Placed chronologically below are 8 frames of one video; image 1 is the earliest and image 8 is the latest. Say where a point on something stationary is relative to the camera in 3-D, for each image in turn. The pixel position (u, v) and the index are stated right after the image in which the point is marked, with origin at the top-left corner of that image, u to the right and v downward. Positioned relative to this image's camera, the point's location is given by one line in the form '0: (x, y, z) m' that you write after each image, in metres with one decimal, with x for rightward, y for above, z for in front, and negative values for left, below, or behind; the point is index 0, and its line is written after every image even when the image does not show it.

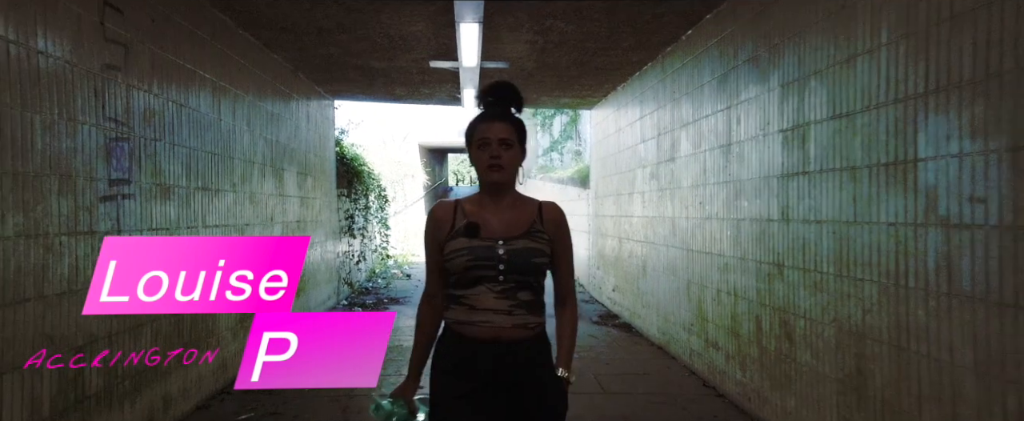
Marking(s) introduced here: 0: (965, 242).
0: (+1.8, -0.1, +2.1) m
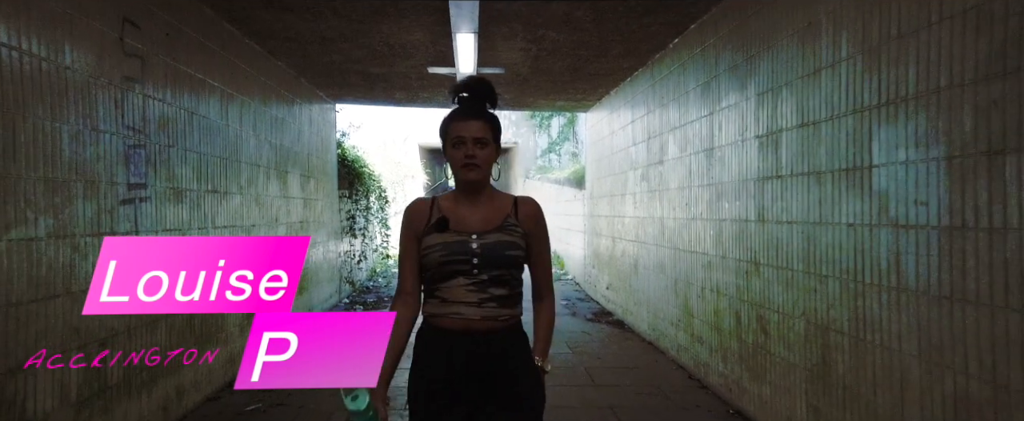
0: (+1.7, -0.1, +2.3) m
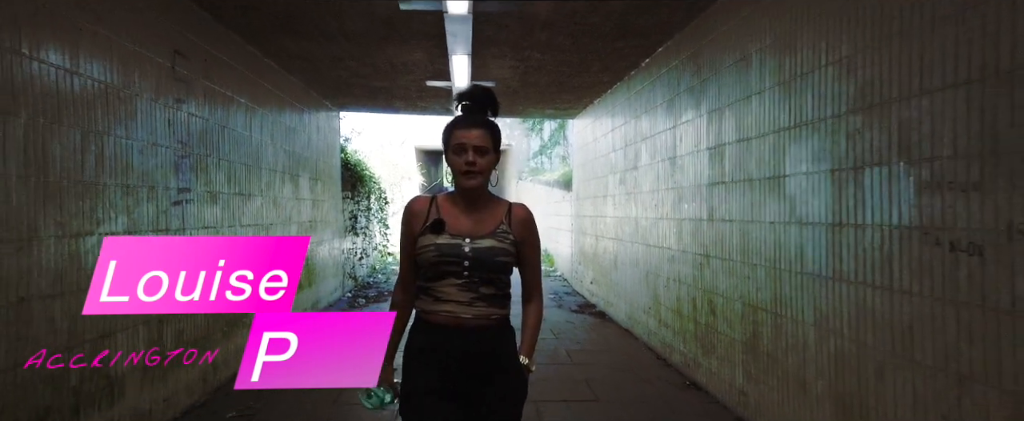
0: (+1.6, -0.1, +3.0) m
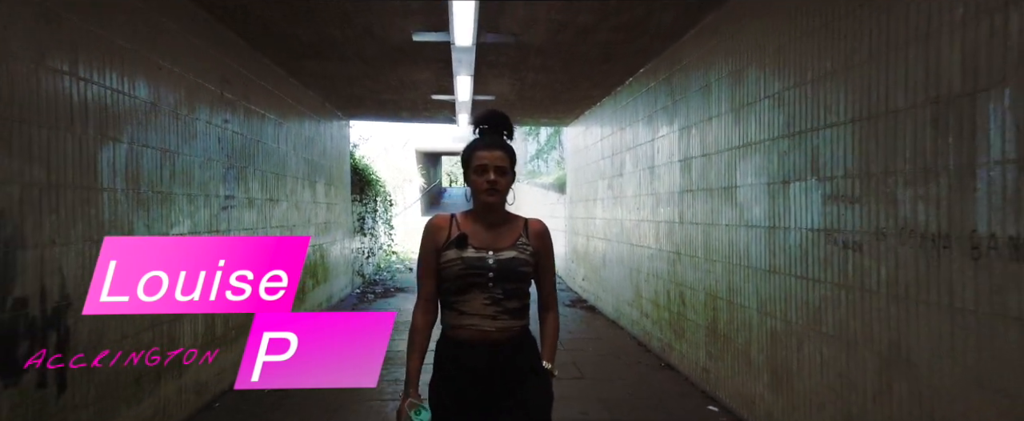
0: (+1.6, -0.2, +3.6) m
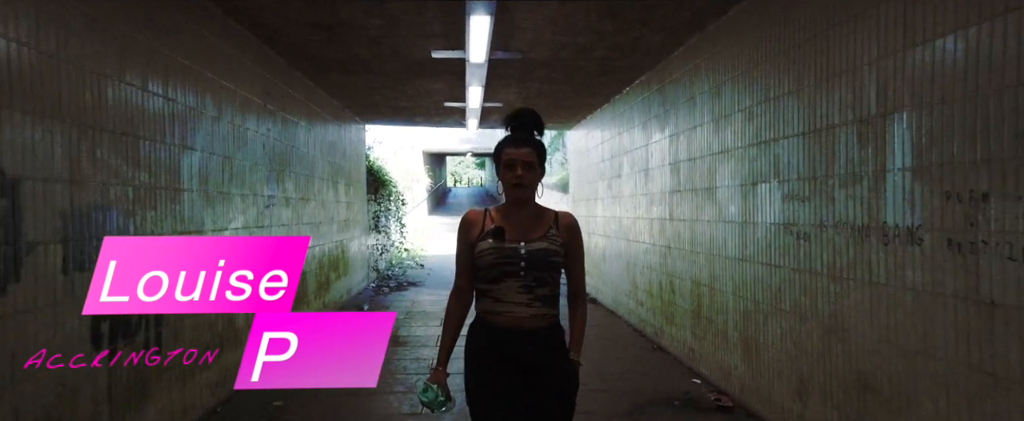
0: (+1.7, -0.1, +4.2) m
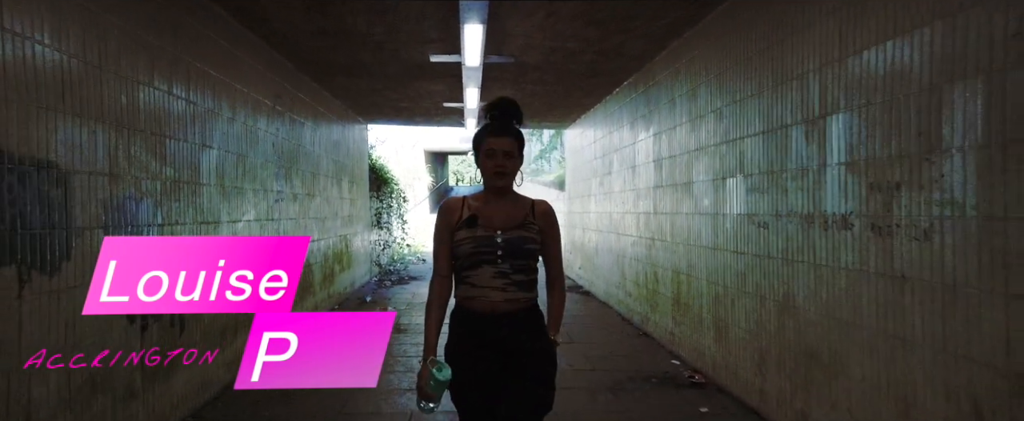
0: (+1.6, -0.1, +4.5) m
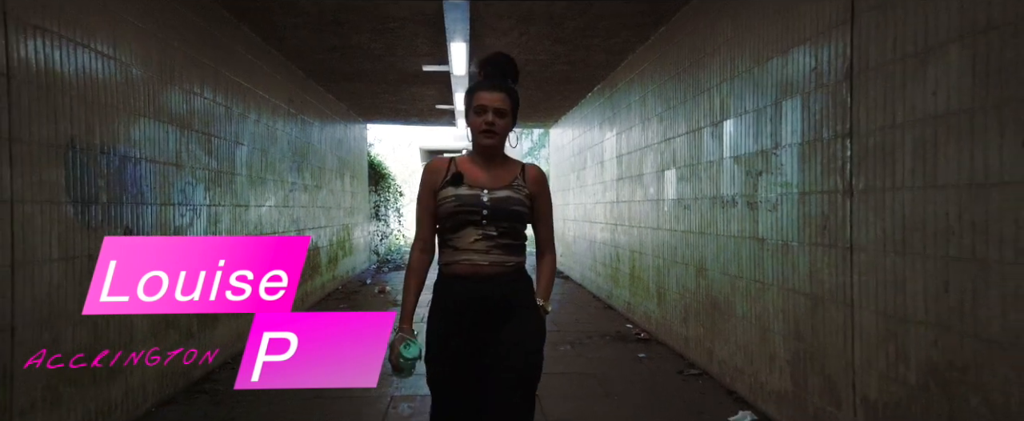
0: (+1.4, 0.0, +5.4) m
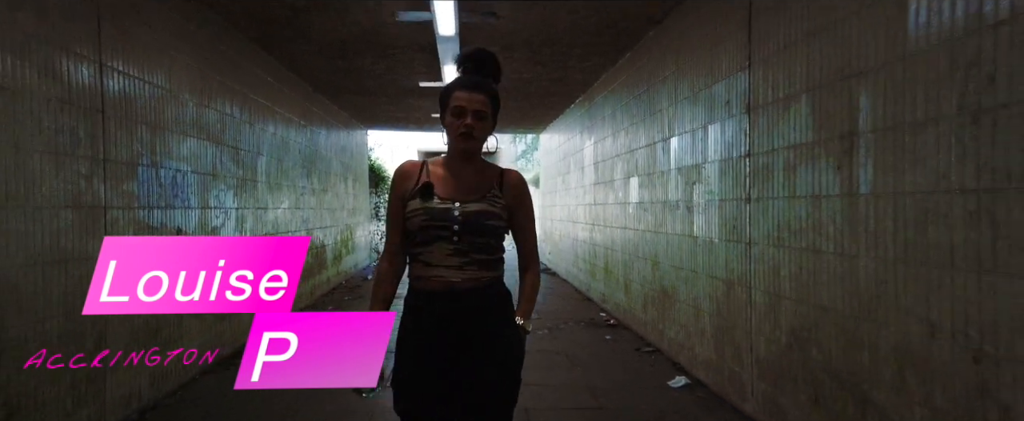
0: (+1.2, 0.0, +6.2) m
